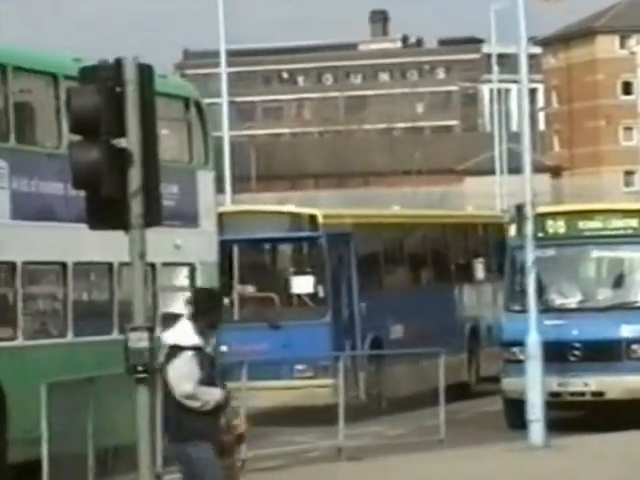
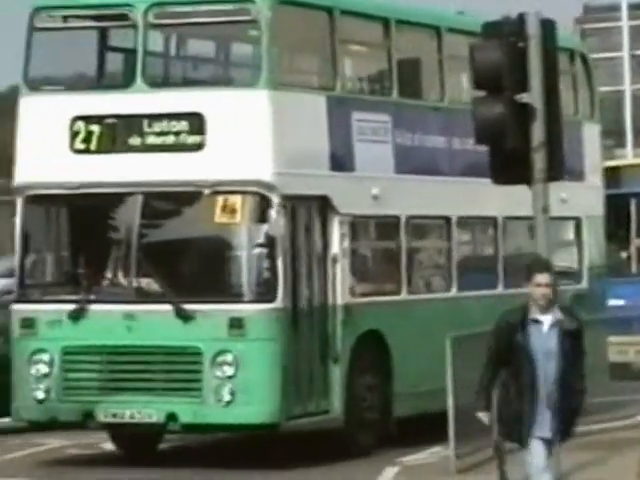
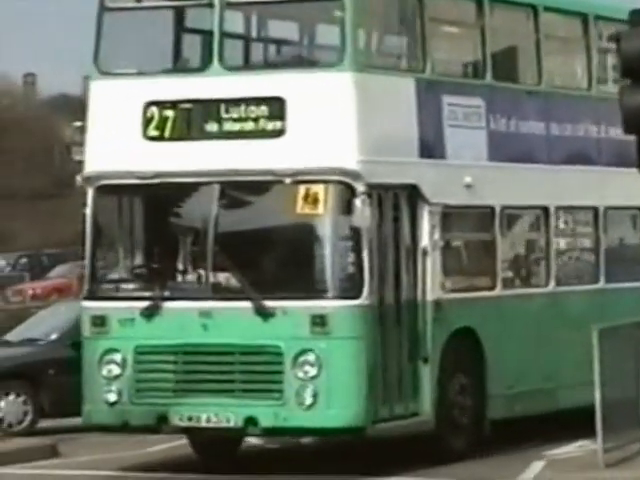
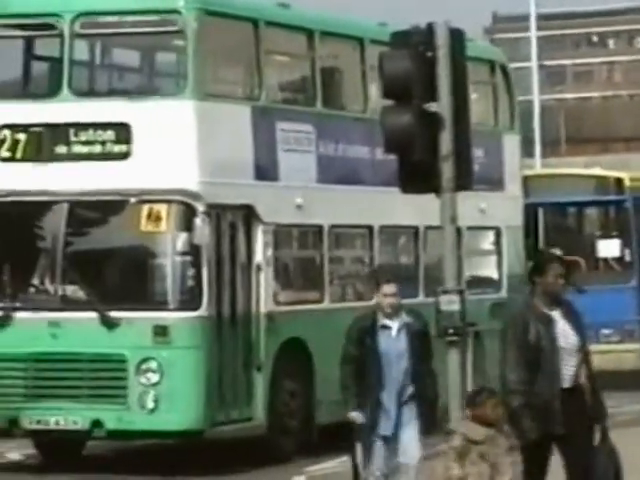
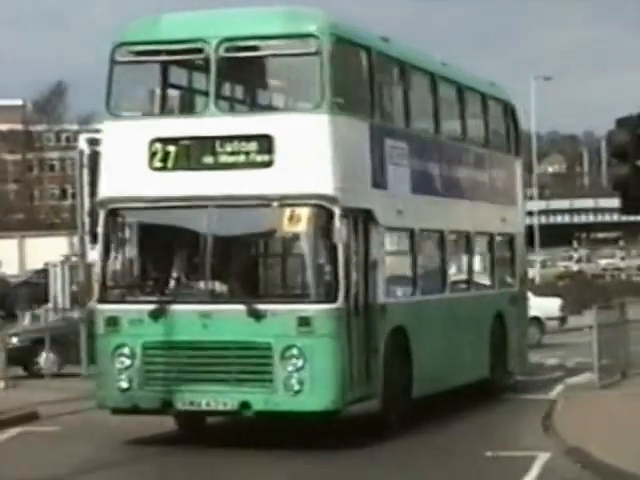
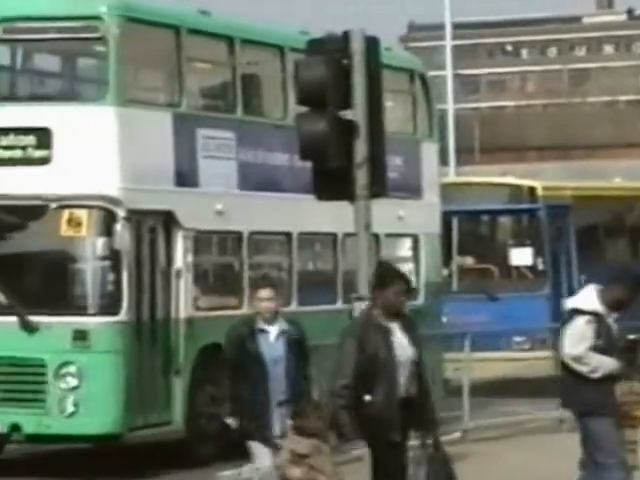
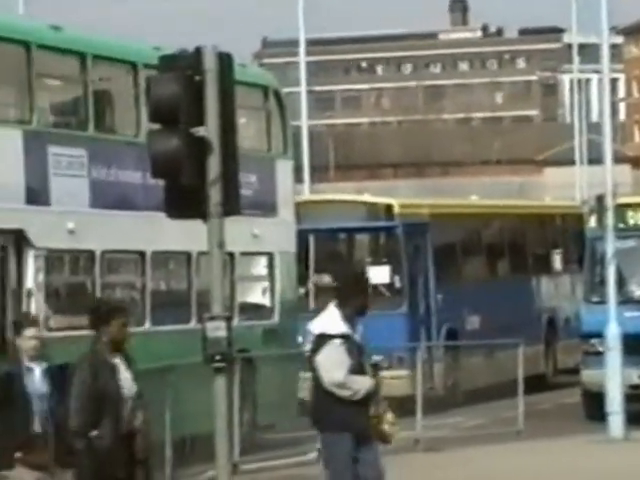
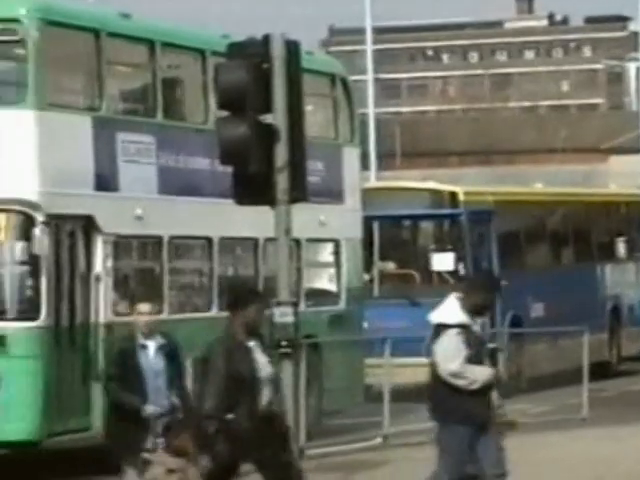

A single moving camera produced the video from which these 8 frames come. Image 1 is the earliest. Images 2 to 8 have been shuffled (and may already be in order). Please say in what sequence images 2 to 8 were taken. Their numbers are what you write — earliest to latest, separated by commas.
7, 8, 6, 4, 2, 3, 5
